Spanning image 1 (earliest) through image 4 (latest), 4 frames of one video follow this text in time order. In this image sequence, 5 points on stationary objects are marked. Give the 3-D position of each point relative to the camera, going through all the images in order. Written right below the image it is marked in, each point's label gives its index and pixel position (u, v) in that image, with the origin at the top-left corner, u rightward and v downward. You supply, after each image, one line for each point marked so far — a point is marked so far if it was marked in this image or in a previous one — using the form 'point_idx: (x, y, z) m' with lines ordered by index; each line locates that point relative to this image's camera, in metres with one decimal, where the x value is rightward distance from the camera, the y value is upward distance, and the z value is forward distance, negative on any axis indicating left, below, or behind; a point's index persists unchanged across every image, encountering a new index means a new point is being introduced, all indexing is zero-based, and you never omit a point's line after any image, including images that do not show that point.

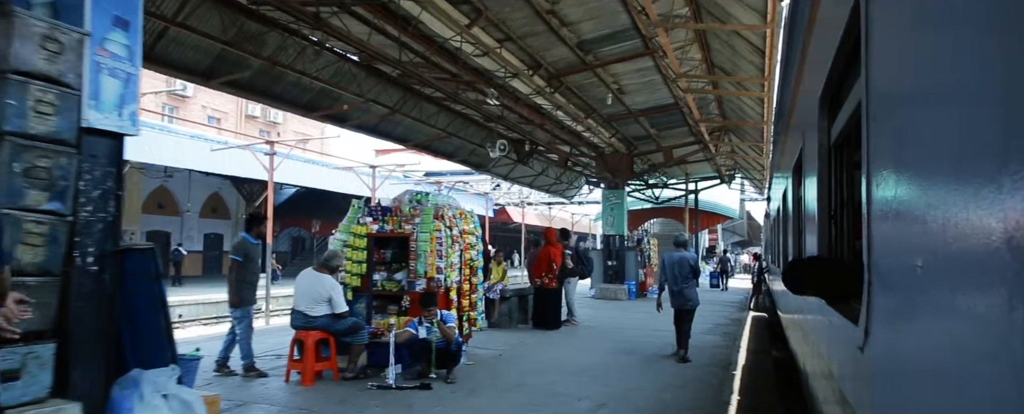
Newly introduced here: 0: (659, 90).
0: (+2.6, +2.1, +10.3) m
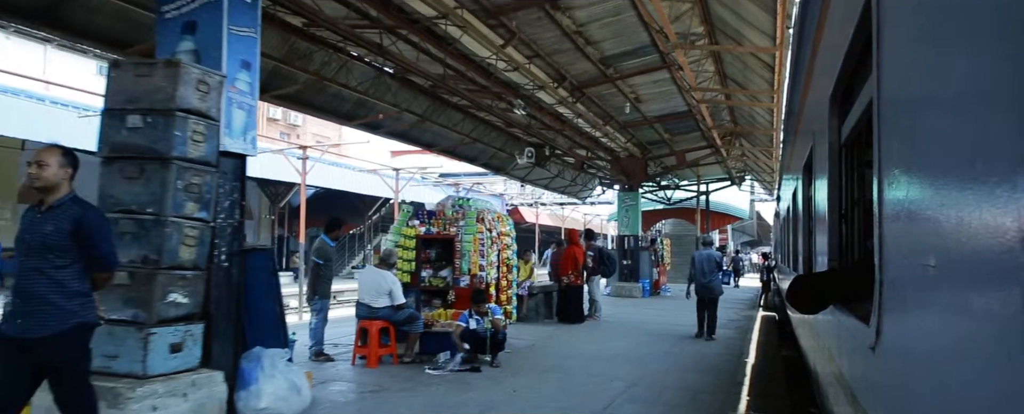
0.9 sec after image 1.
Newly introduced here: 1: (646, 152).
0: (+3.0, +2.1, +11.0) m
1: (+3.9, +1.5, +16.6) m
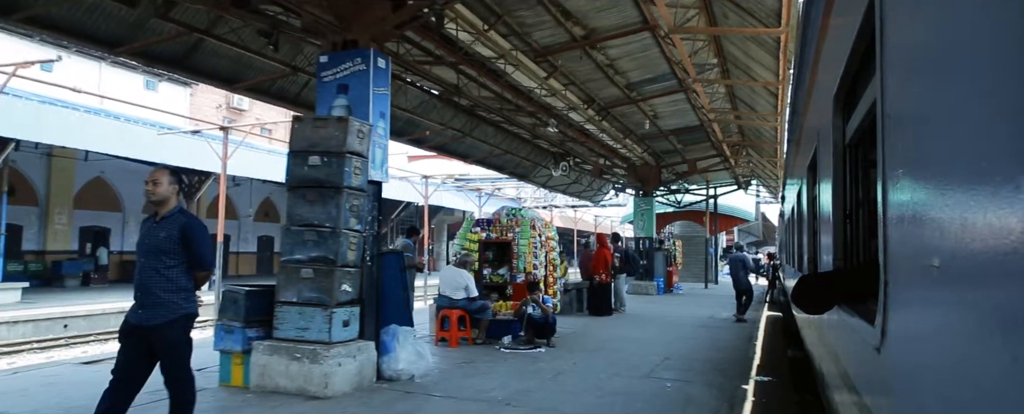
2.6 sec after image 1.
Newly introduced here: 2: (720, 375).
0: (+3.7, +1.9, +12.2) m
1: (+4.5, +1.4, +17.8) m
2: (+2.1, -1.7, +5.9) m
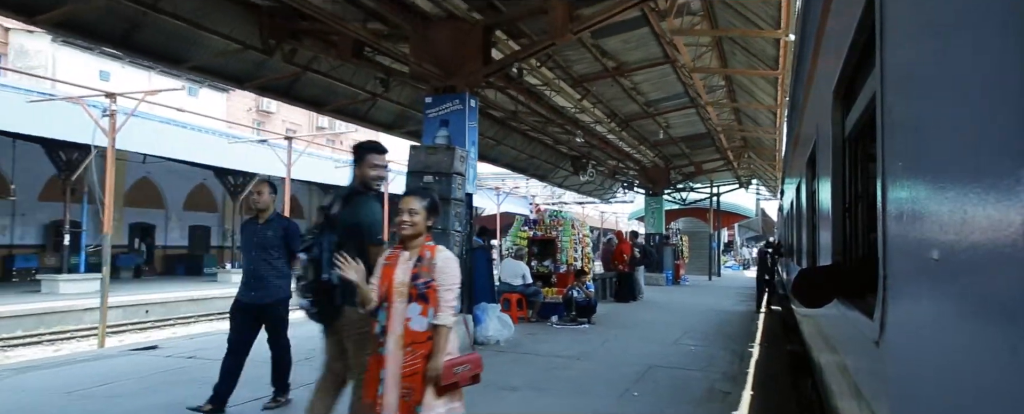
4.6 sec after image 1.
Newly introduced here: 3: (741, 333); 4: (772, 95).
0: (+4.4, +1.9, +13.8) m
1: (+5.2, +1.5, +19.4) m
2: (+2.8, -1.8, +7.5) m
3: (+3.4, -1.8, +8.5) m
4: (+4.4, +1.9, +9.8) m
